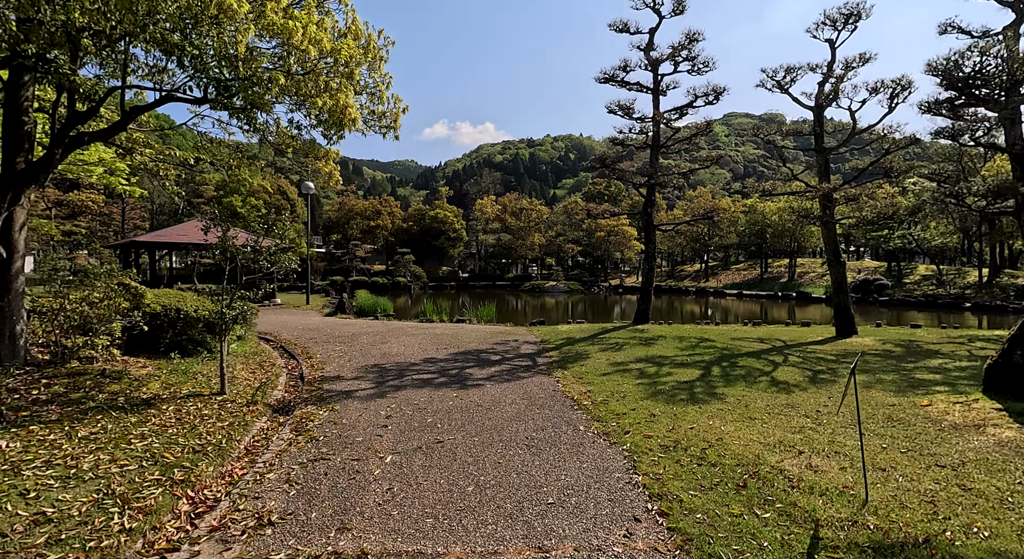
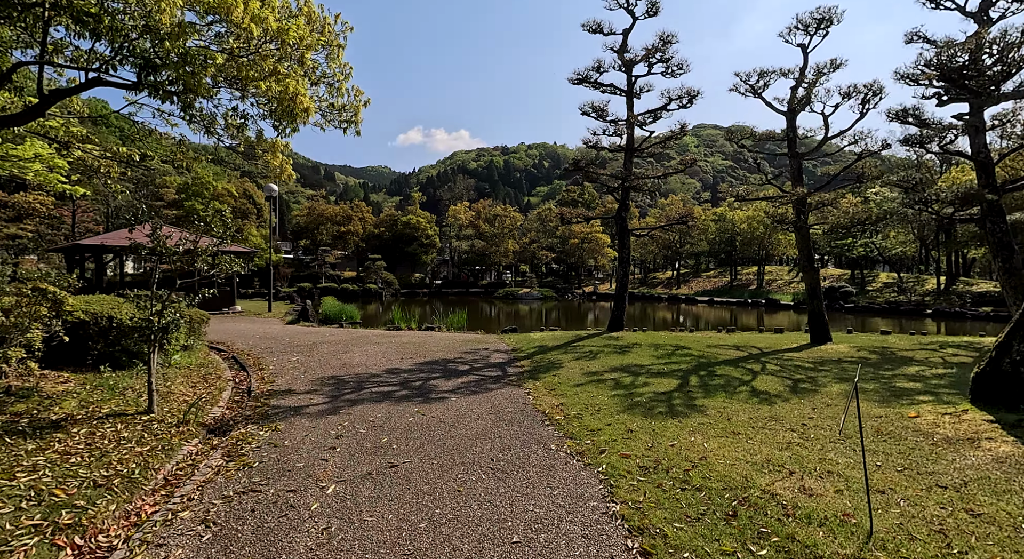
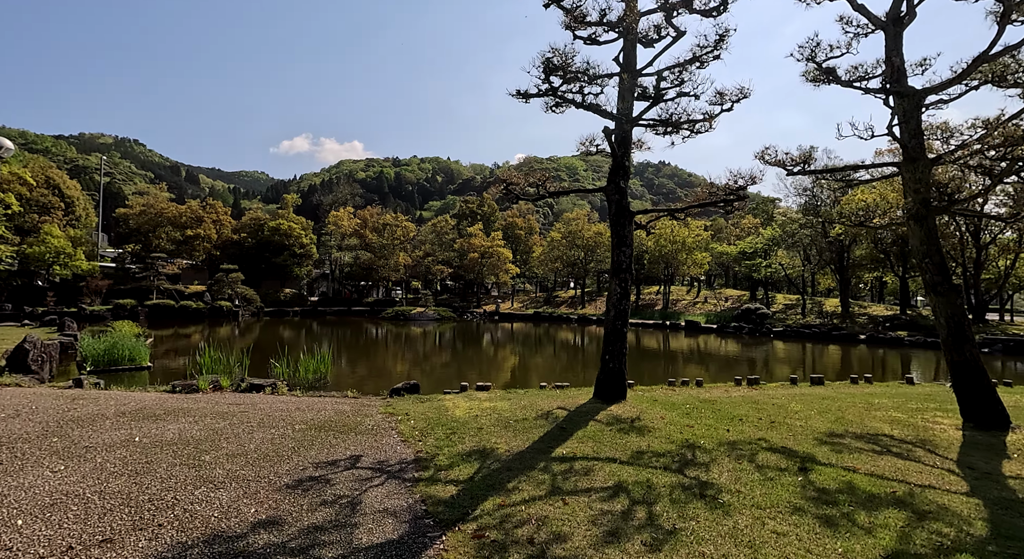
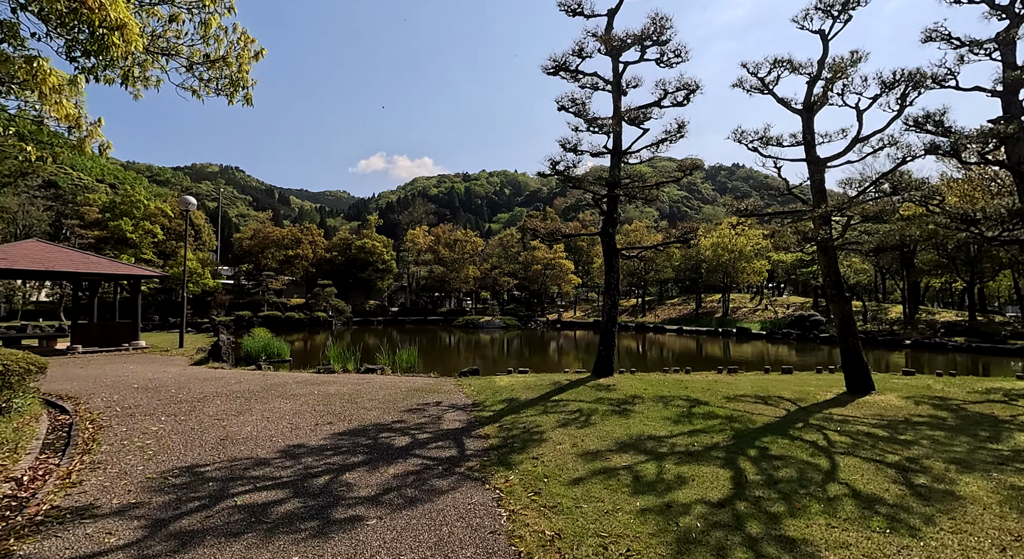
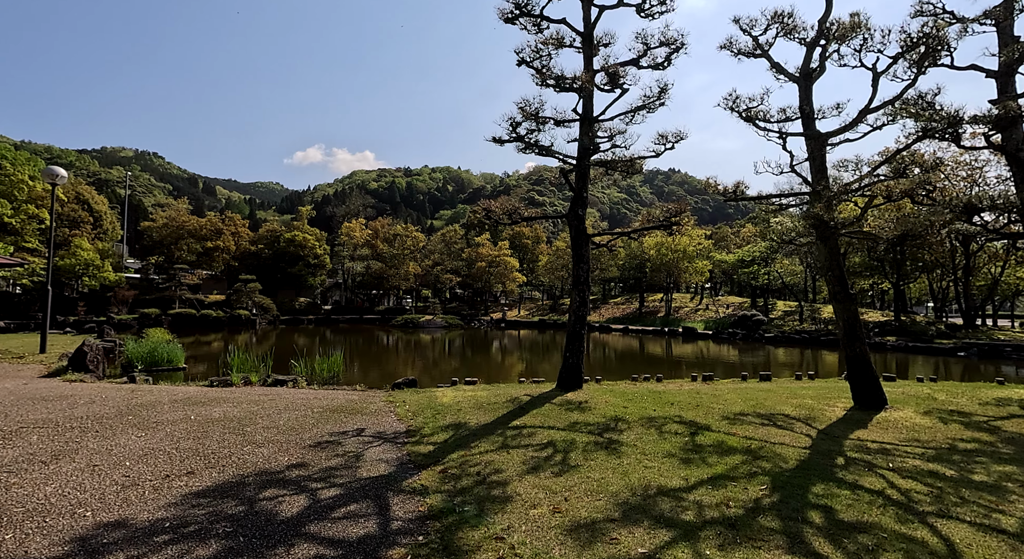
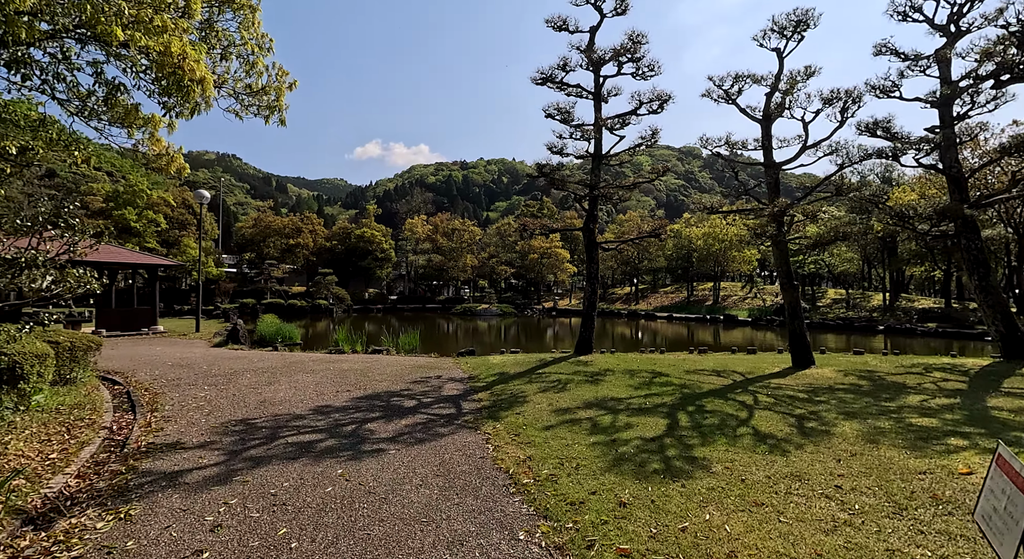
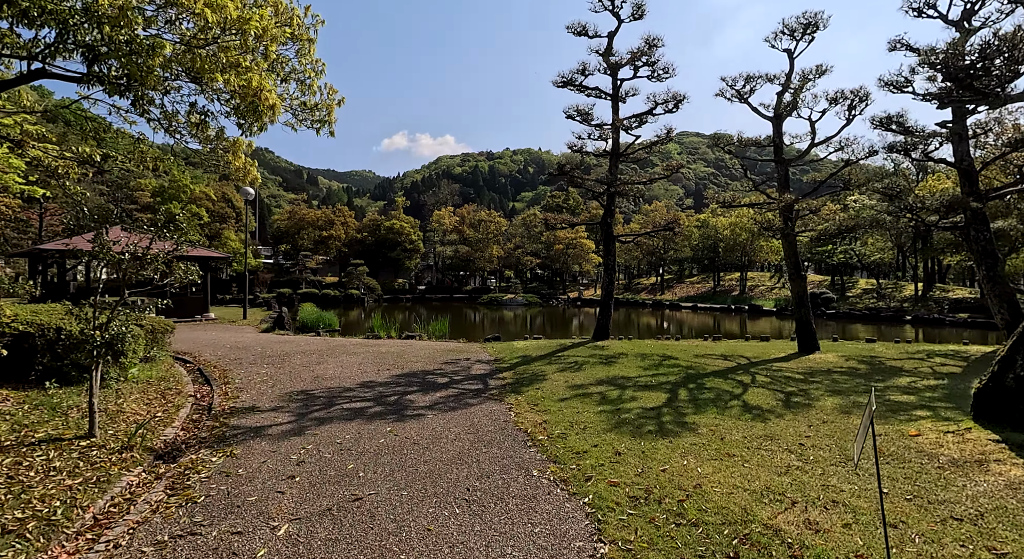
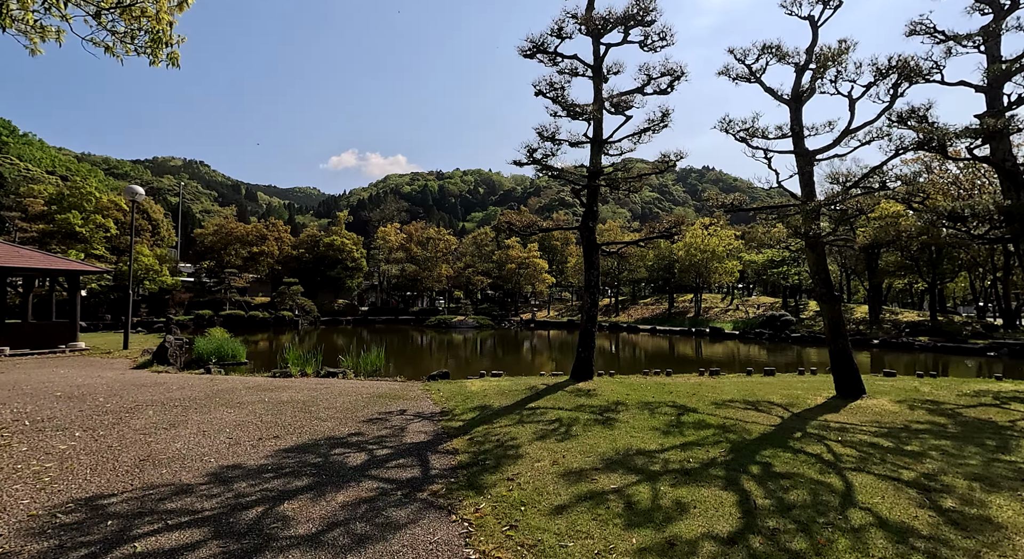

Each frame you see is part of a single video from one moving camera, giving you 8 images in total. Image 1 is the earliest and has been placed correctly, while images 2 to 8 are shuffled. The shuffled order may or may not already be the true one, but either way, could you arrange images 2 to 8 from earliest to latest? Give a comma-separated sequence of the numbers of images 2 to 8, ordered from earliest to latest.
2, 7, 6, 4, 8, 5, 3
